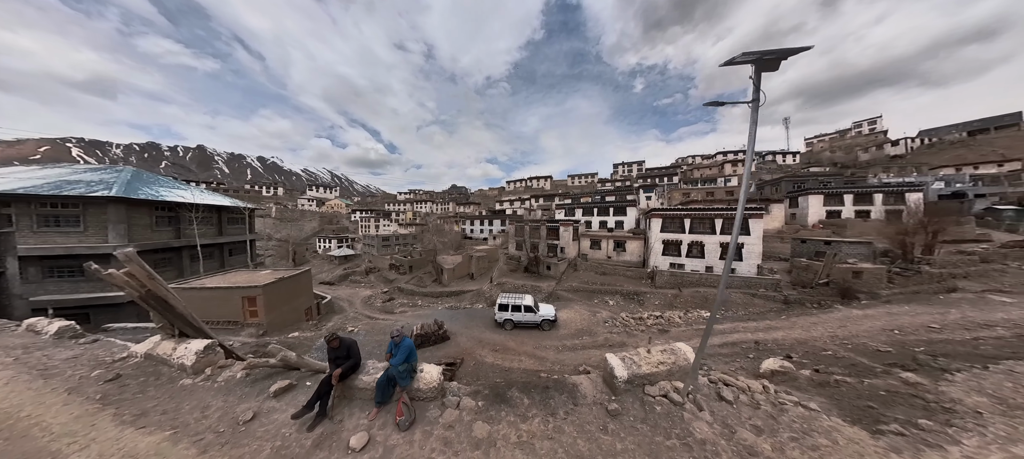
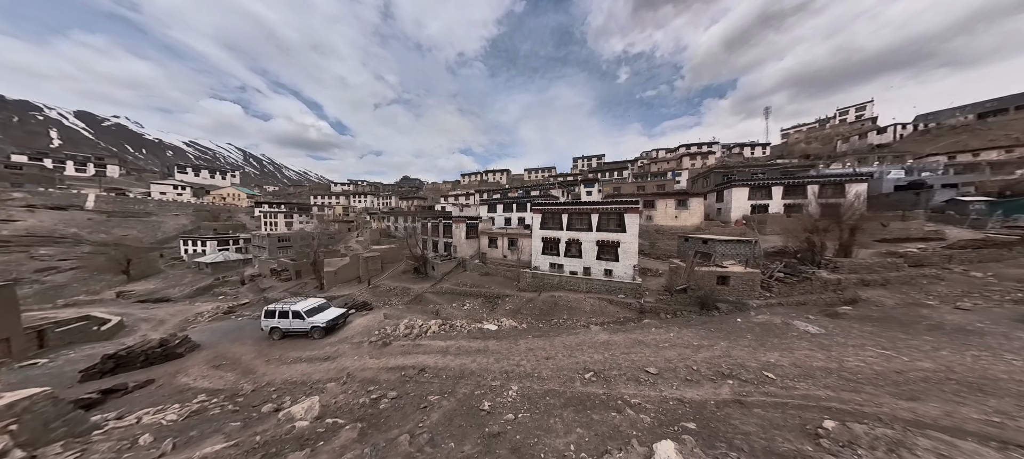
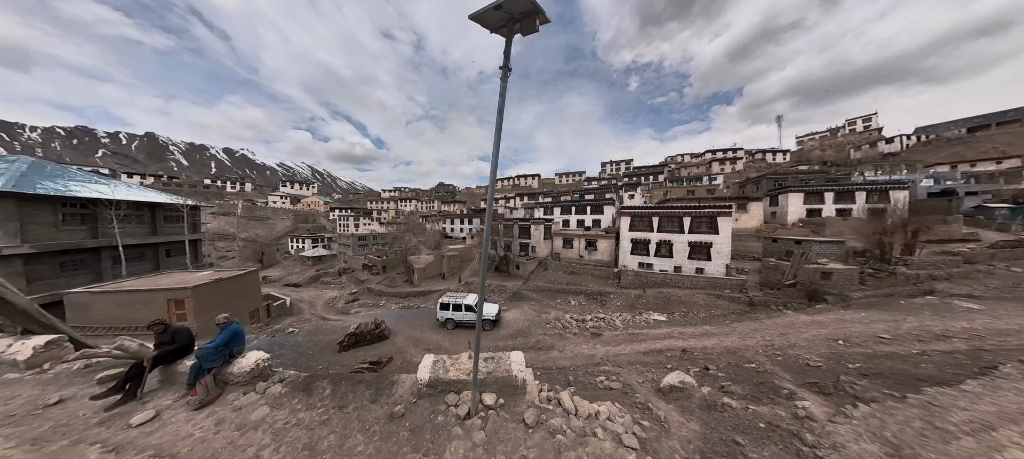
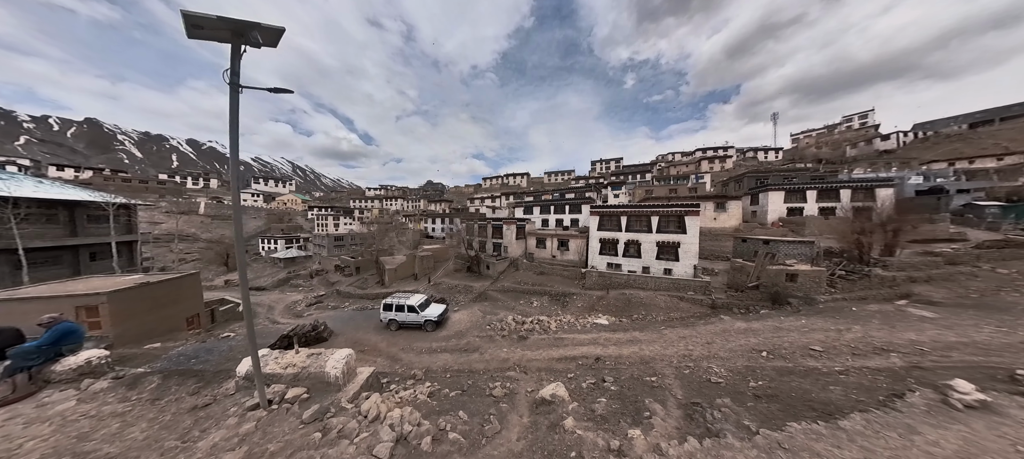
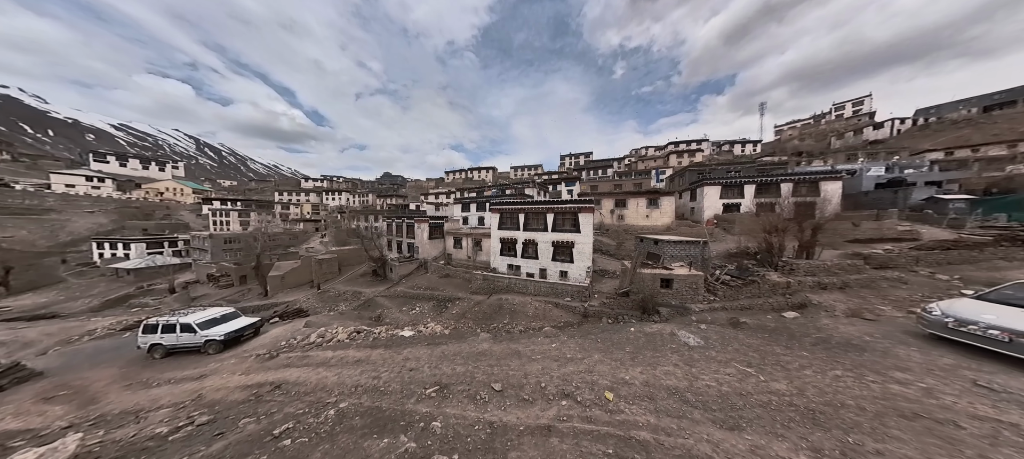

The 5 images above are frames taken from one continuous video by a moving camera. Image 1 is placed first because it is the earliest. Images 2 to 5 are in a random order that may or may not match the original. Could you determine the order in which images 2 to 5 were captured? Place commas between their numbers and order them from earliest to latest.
3, 4, 2, 5
